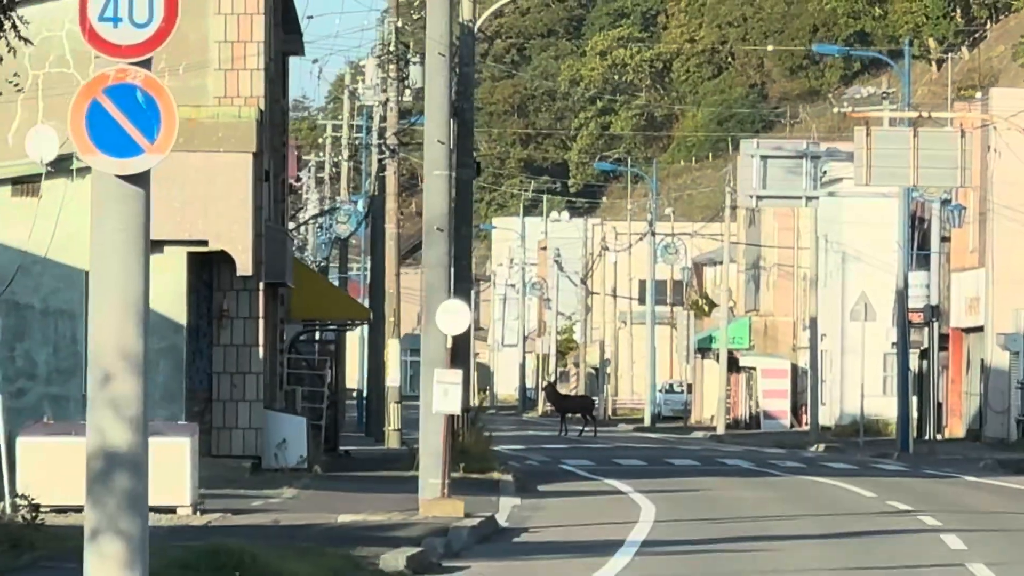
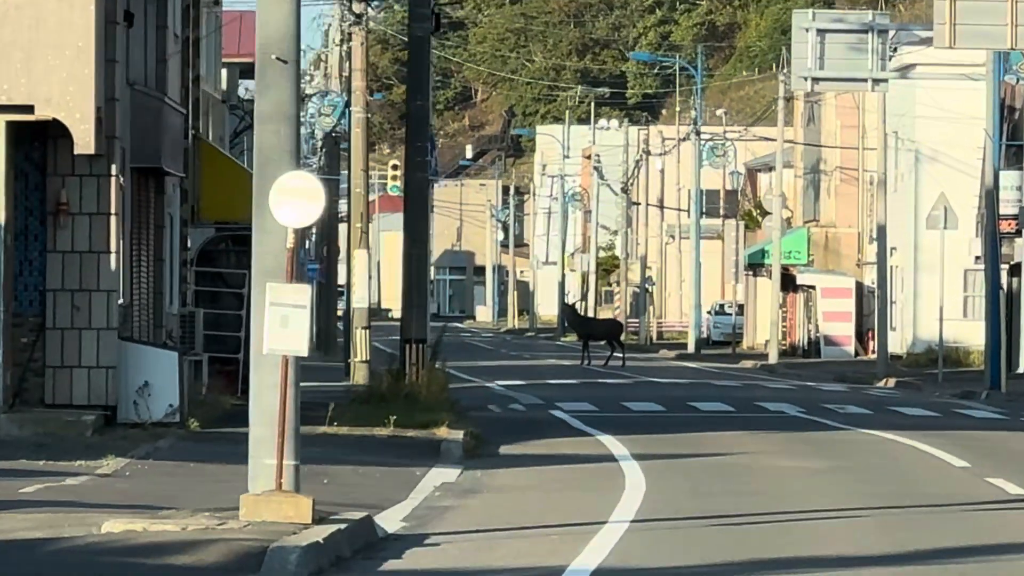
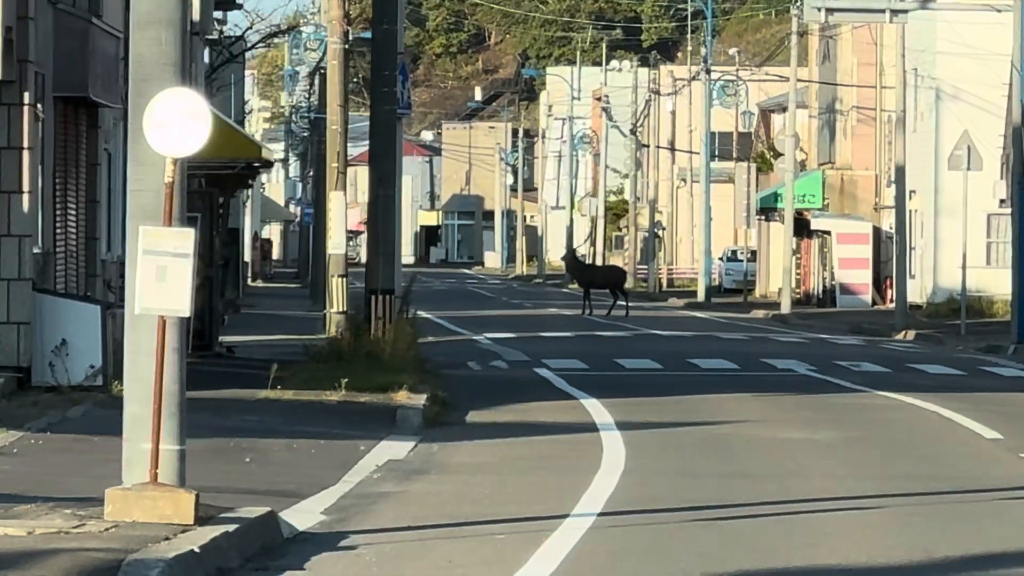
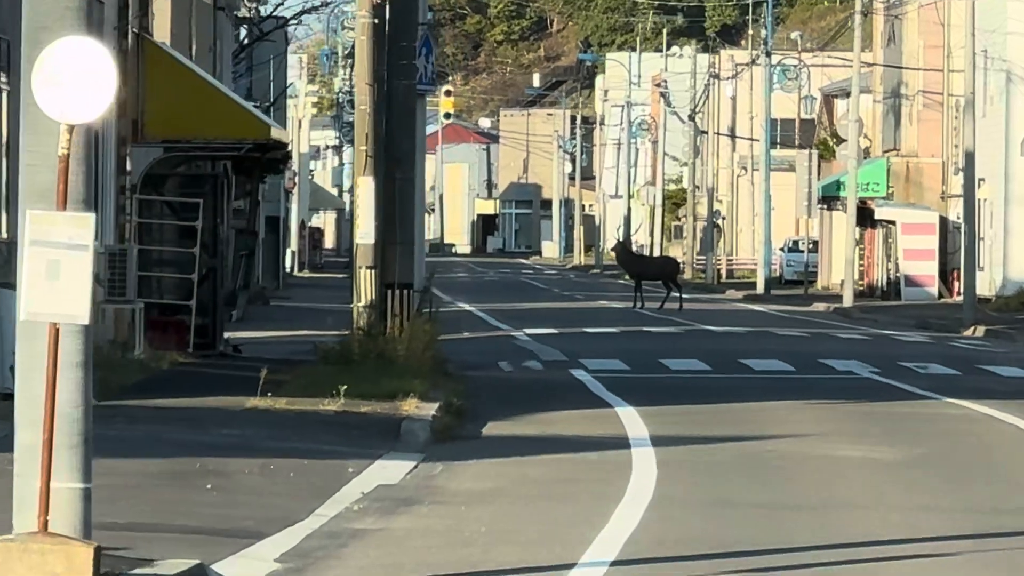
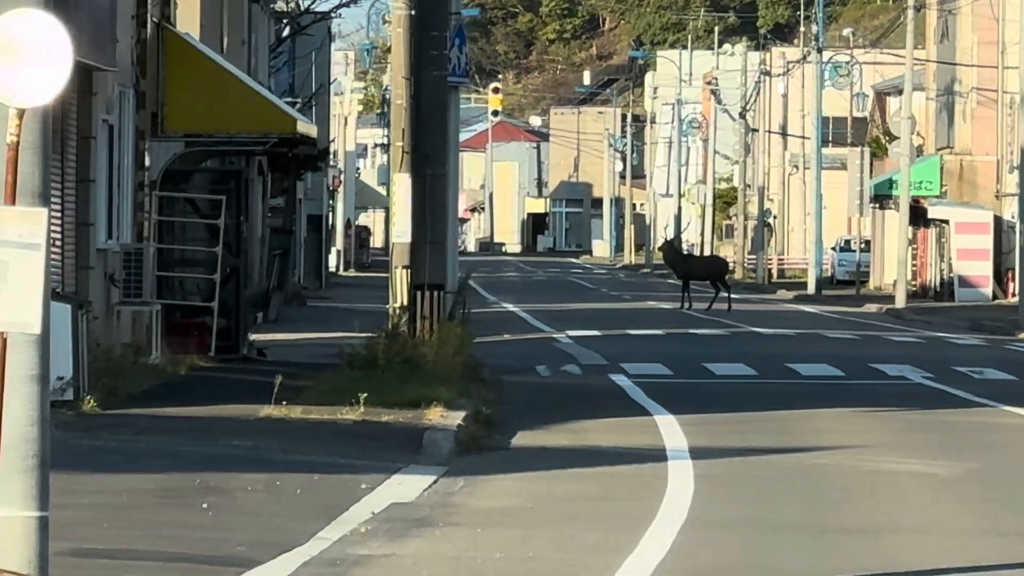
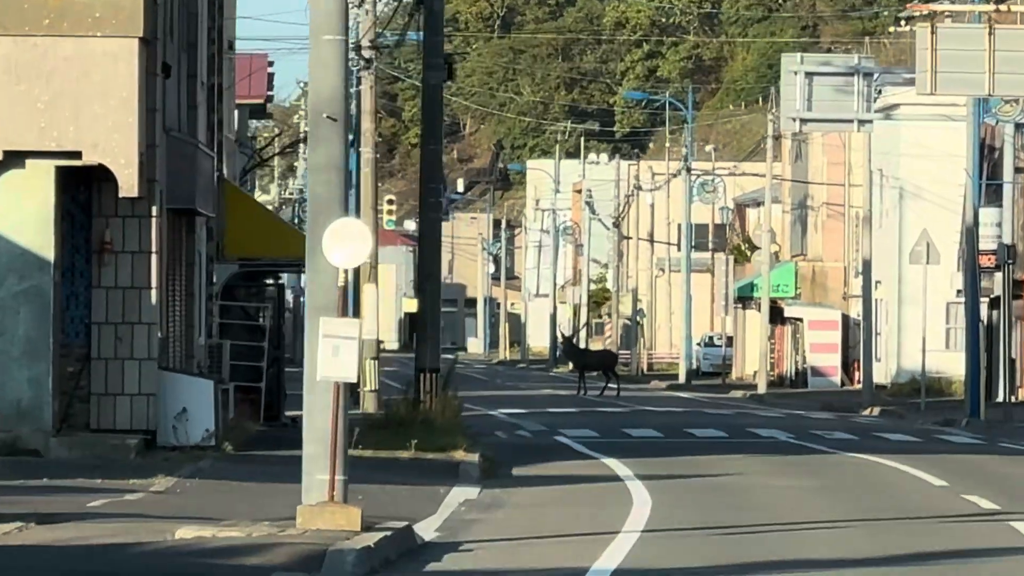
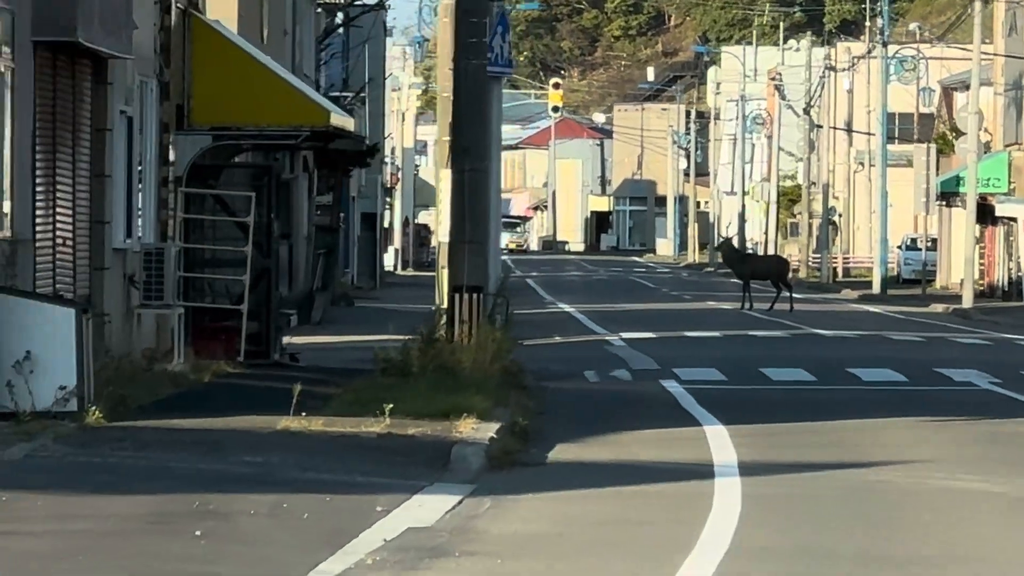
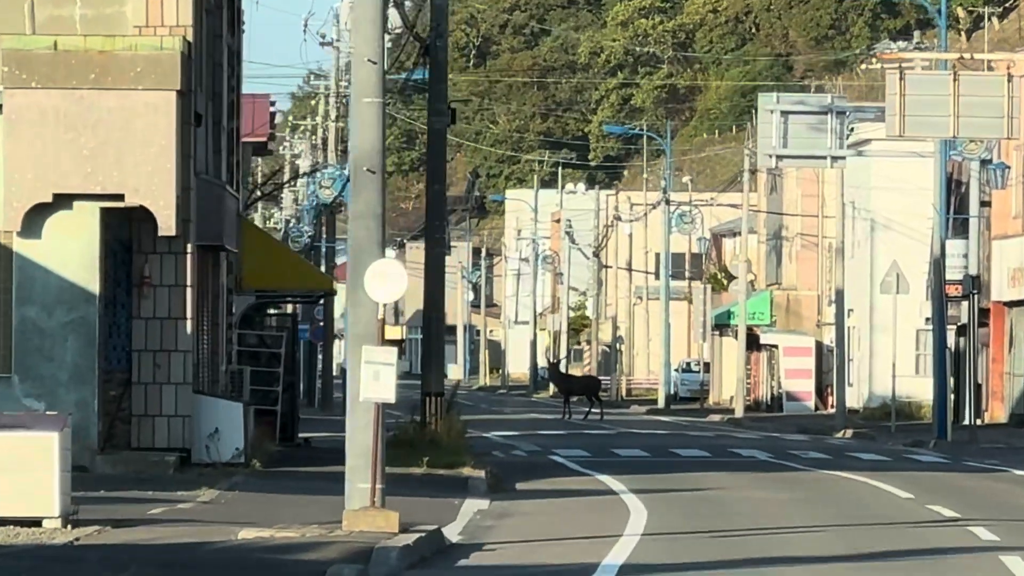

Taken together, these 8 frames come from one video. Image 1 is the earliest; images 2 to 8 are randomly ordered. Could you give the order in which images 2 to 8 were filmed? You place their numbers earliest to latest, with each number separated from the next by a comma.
8, 6, 2, 3, 4, 5, 7
